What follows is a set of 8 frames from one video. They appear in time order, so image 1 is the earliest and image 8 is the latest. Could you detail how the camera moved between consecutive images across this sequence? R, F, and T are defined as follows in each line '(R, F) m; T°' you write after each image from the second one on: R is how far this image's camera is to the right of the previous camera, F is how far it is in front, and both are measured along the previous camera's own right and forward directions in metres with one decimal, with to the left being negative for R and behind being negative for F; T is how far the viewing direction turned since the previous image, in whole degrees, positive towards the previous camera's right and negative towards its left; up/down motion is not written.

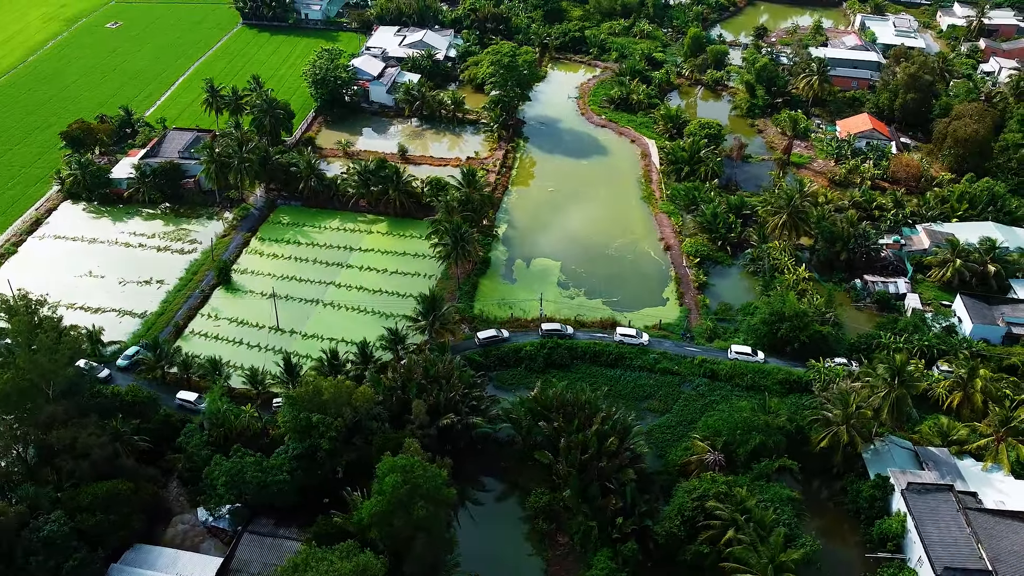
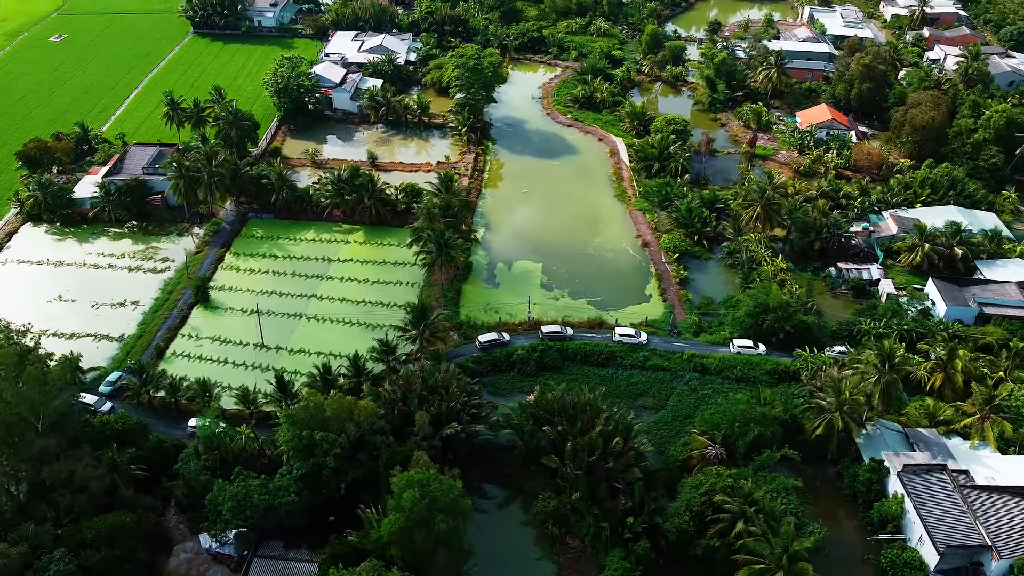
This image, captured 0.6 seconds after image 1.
(-1.1, +0.1) m; +3°
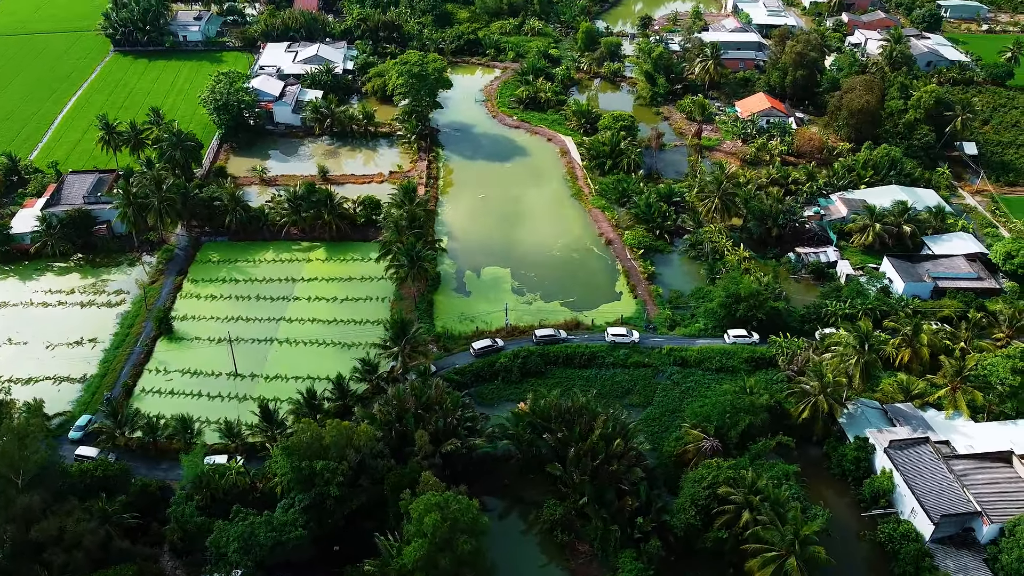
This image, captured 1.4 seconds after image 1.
(-1.5, +0.2) m; +5°
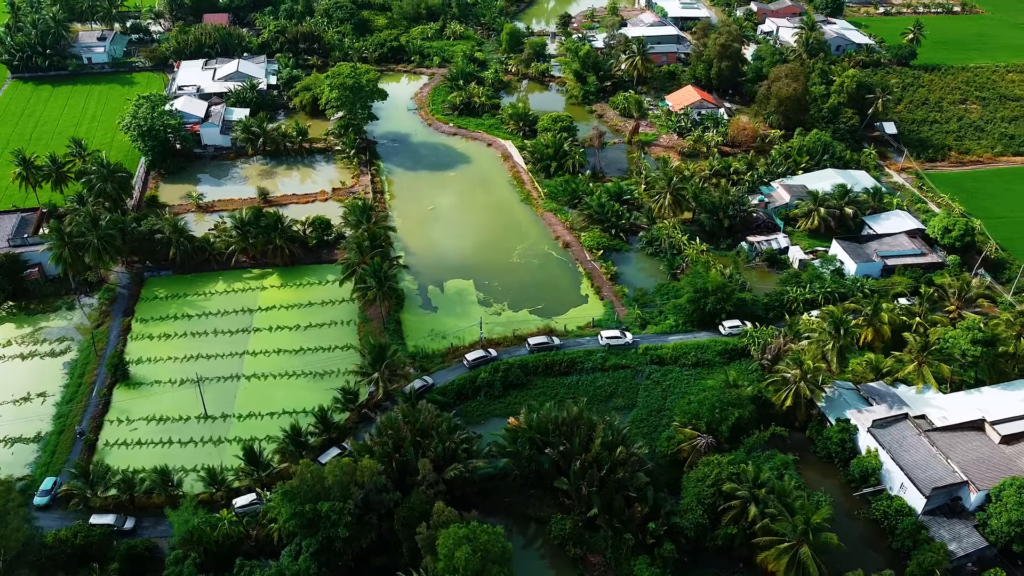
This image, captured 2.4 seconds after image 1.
(-1.8, +0.4) m; +6°
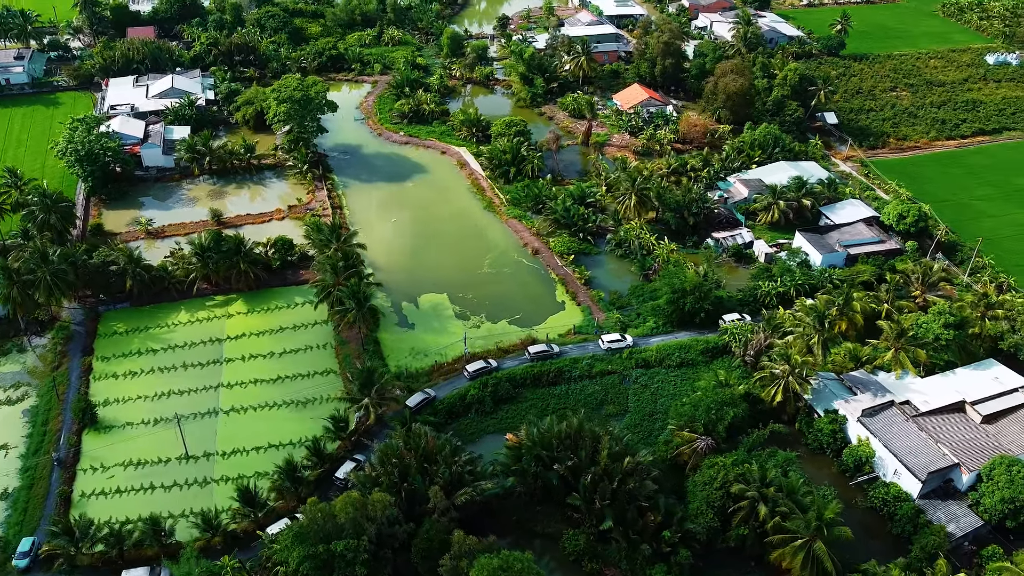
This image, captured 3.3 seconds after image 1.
(-1.7, +0.4) m; +5°
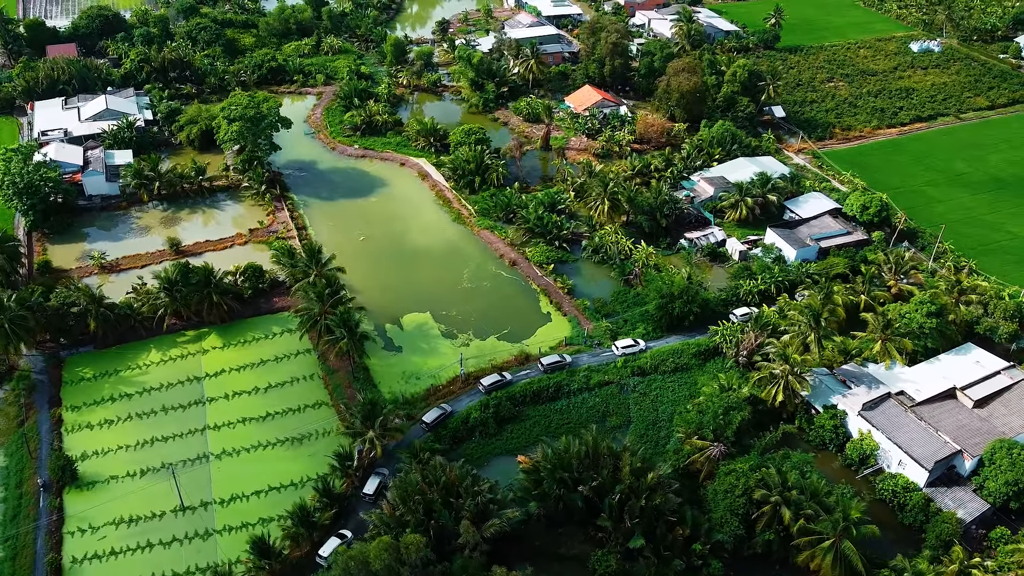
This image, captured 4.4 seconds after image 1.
(-2.1, +0.4) m; +5°
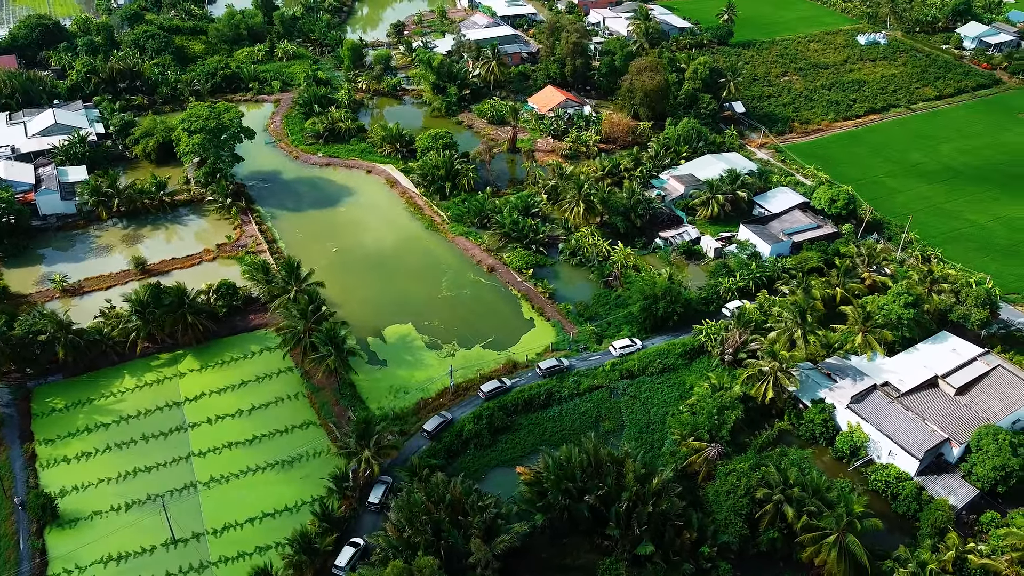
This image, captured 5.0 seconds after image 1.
(-1.2, +0.2) m; +3°
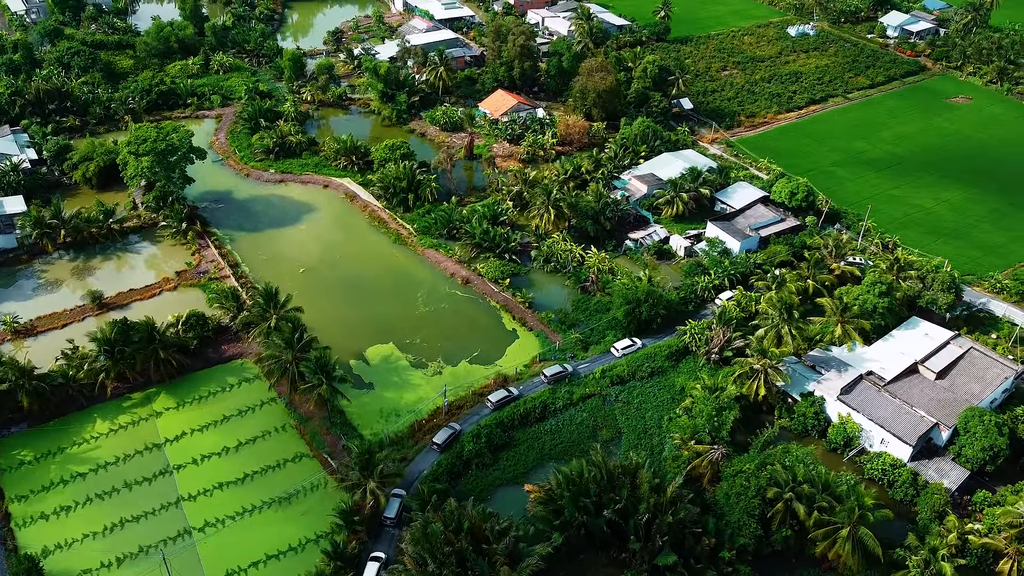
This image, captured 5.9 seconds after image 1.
(-1.9, +0.2) m; +4°
